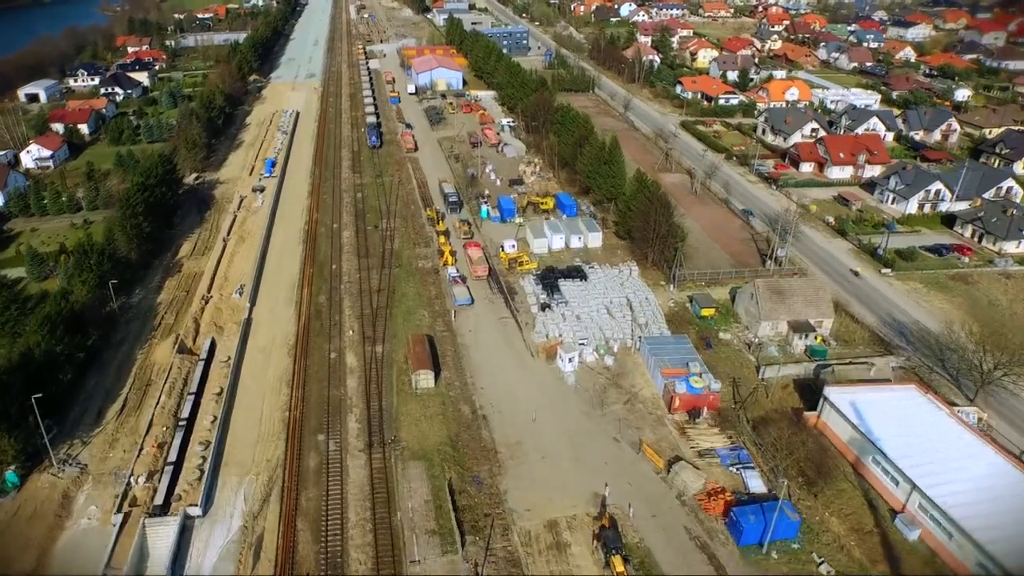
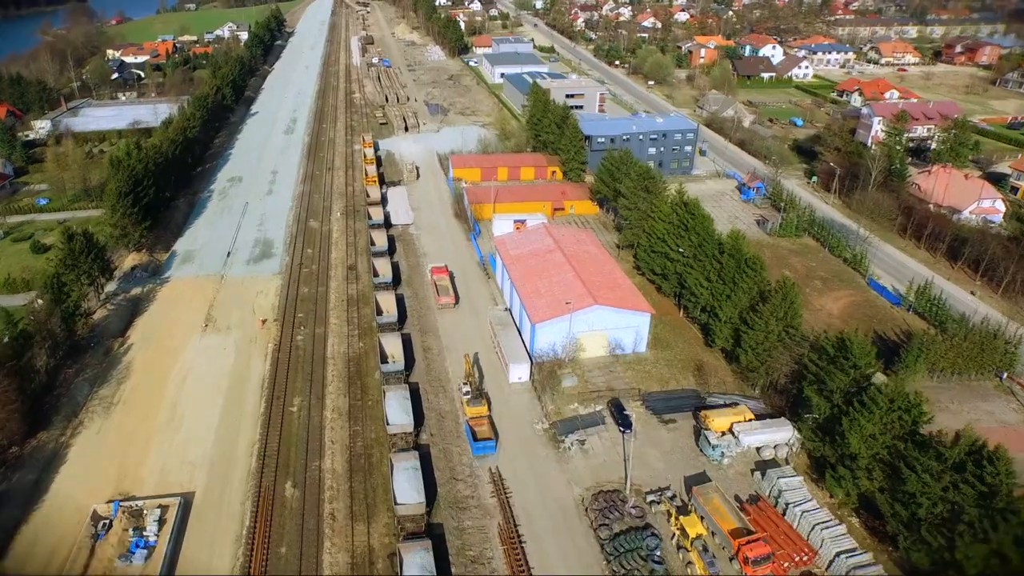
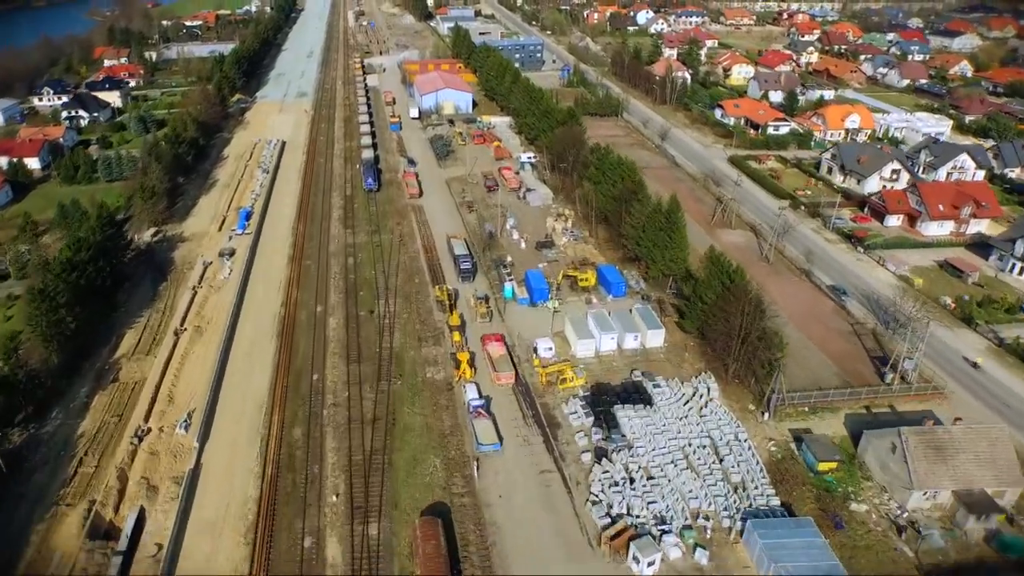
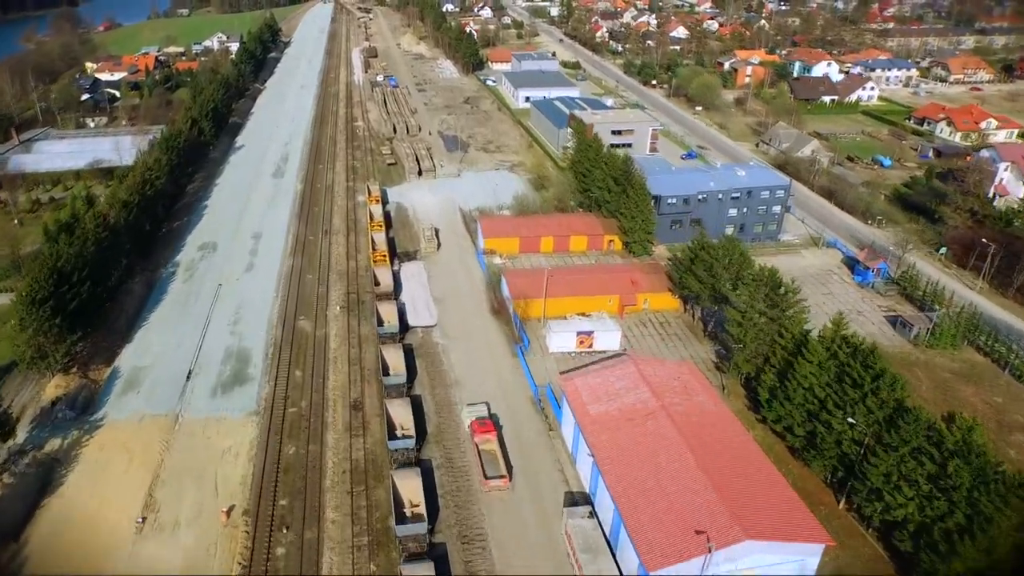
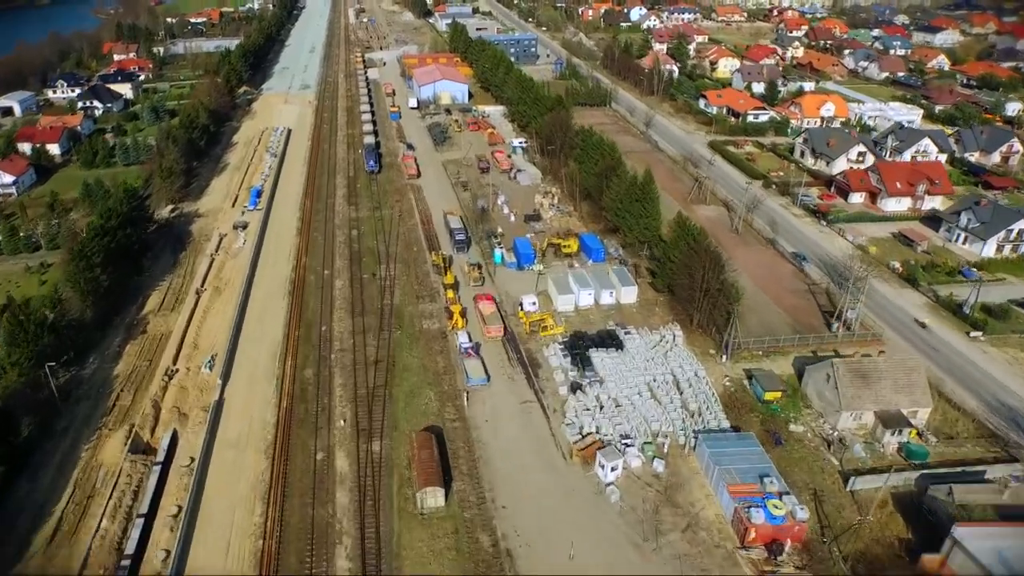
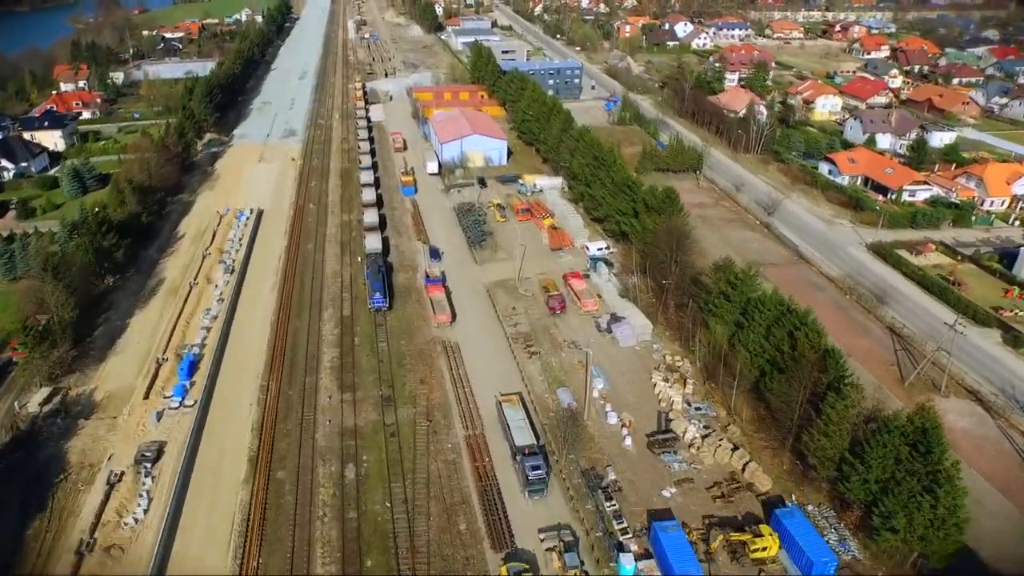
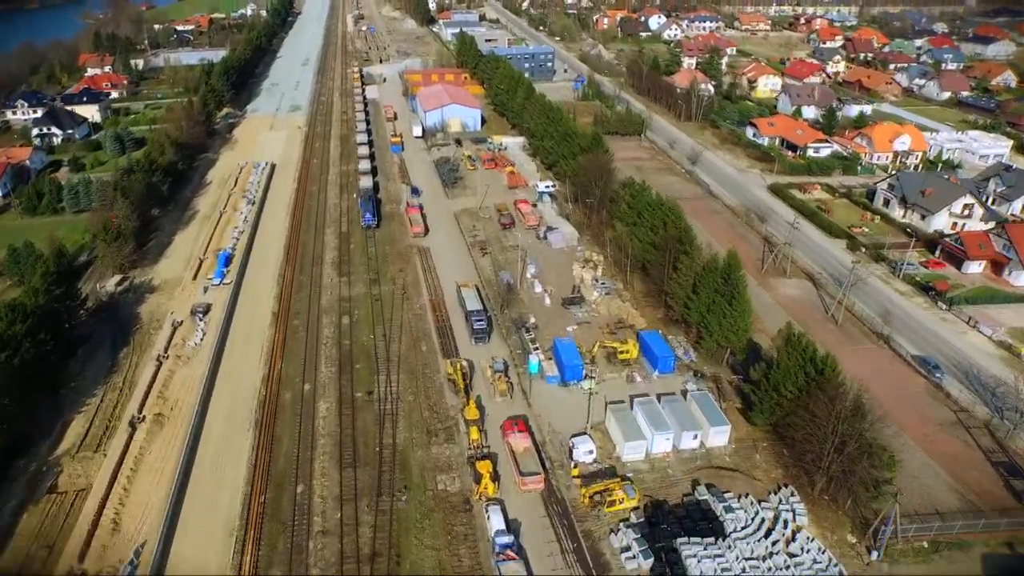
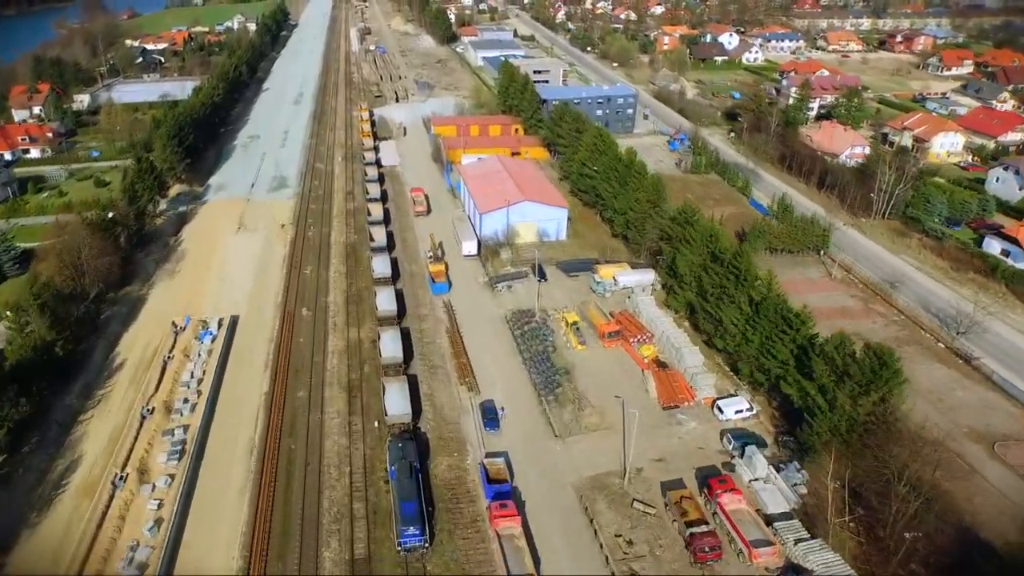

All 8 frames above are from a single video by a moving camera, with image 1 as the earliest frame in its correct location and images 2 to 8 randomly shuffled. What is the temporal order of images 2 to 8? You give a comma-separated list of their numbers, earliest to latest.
5, 3, 7, 6, 8, 2, 4
